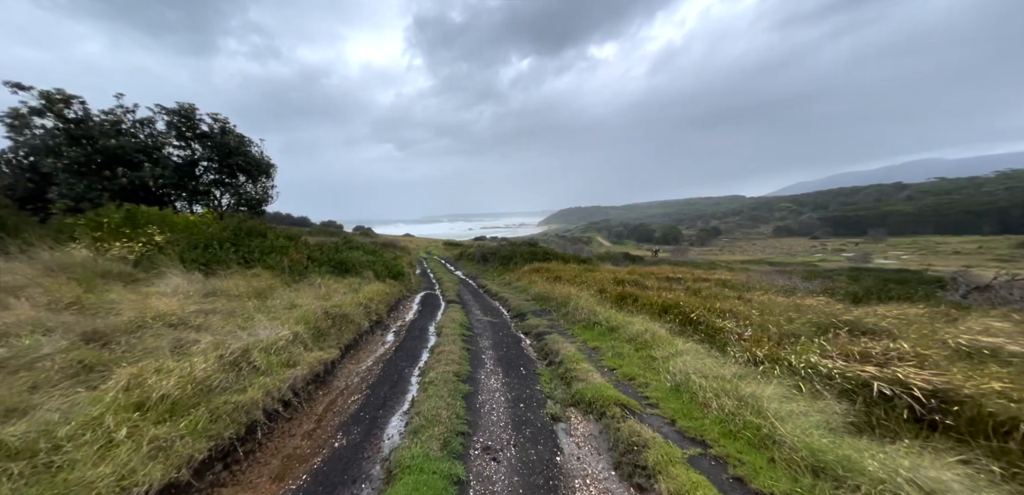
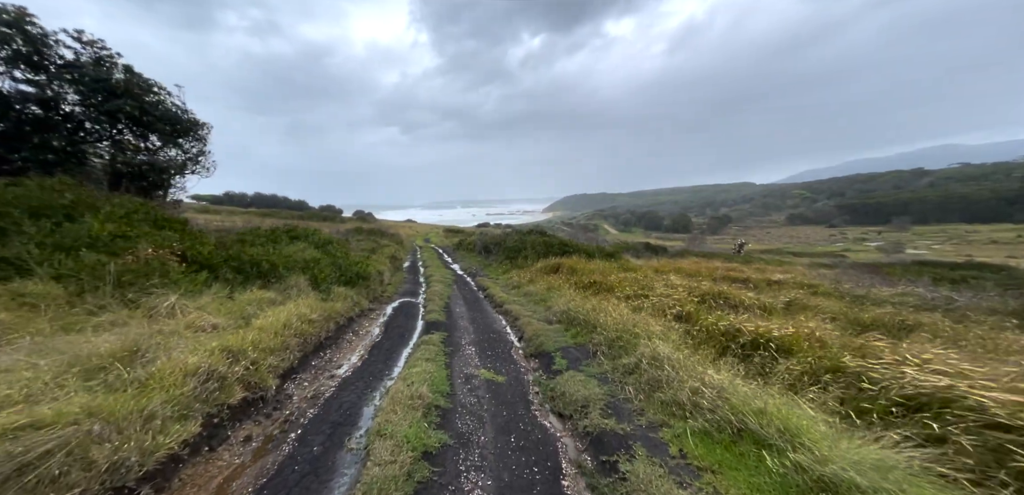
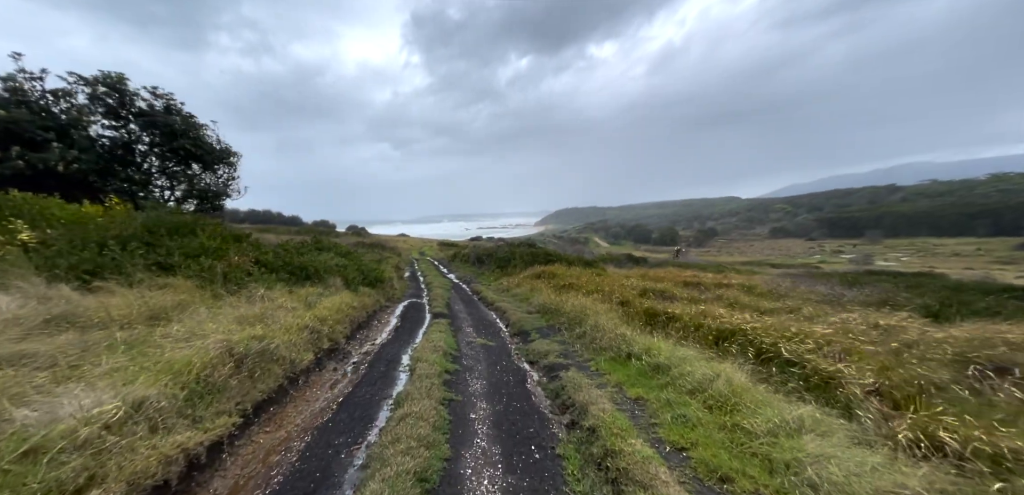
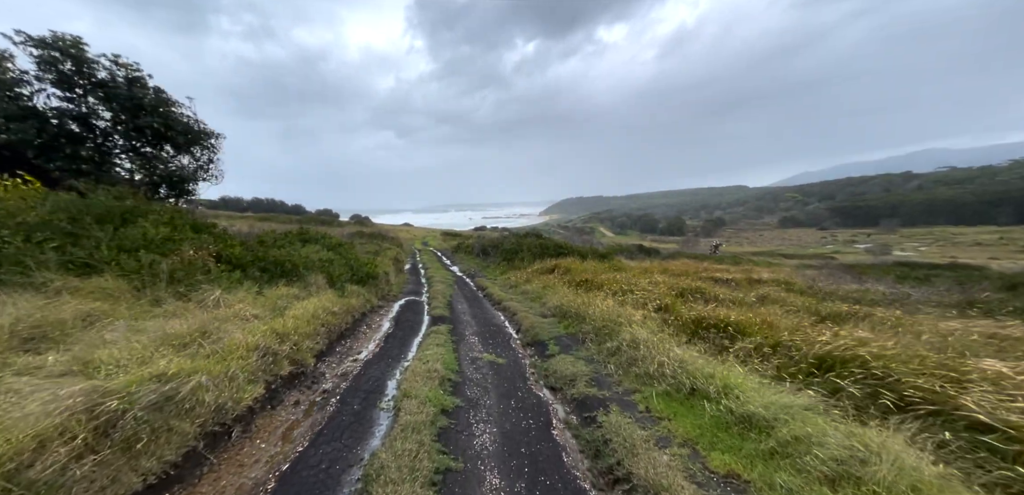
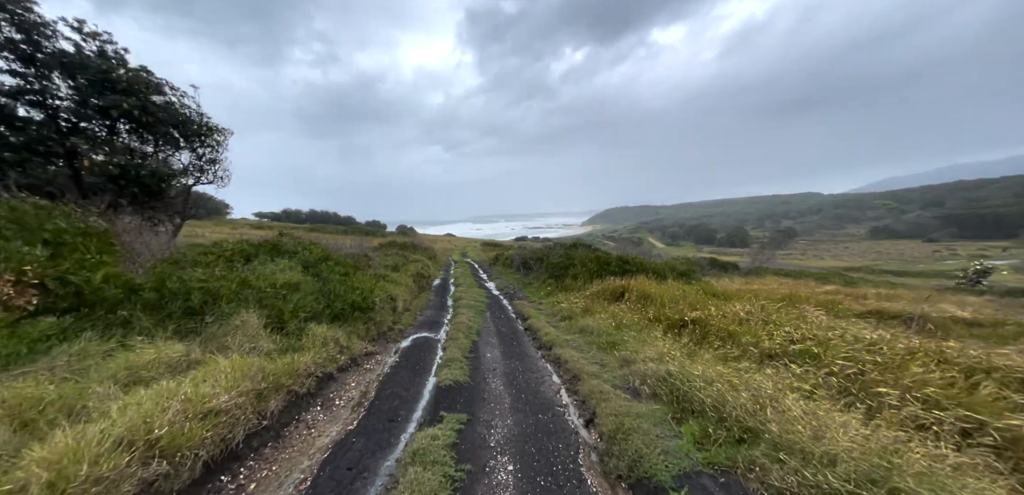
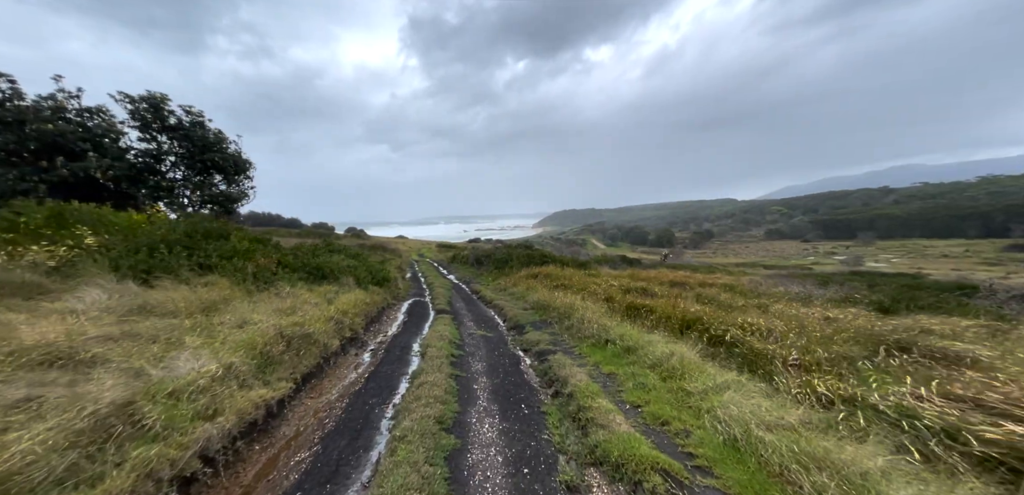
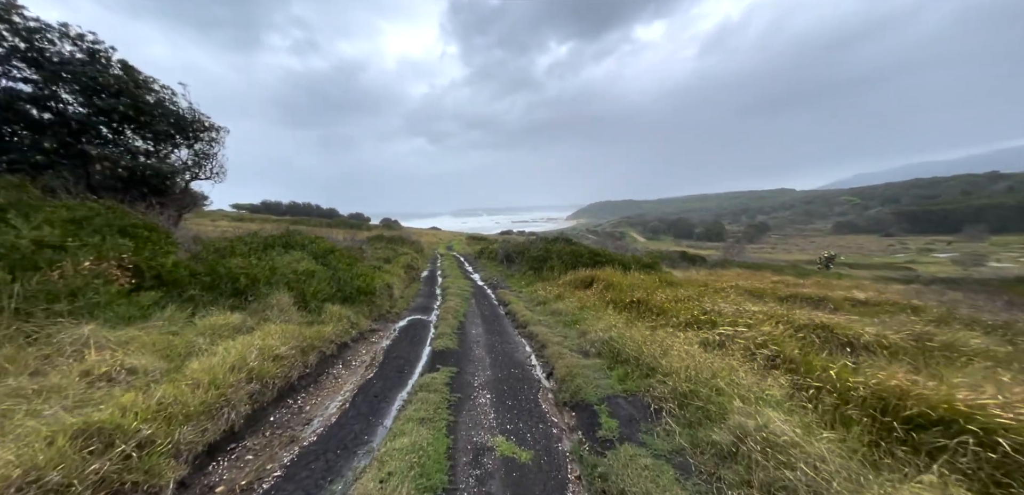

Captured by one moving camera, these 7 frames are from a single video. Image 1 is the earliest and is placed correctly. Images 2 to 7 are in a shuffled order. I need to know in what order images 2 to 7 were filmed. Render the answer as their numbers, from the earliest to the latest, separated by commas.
6, 3, 4, 2, 7, 5
